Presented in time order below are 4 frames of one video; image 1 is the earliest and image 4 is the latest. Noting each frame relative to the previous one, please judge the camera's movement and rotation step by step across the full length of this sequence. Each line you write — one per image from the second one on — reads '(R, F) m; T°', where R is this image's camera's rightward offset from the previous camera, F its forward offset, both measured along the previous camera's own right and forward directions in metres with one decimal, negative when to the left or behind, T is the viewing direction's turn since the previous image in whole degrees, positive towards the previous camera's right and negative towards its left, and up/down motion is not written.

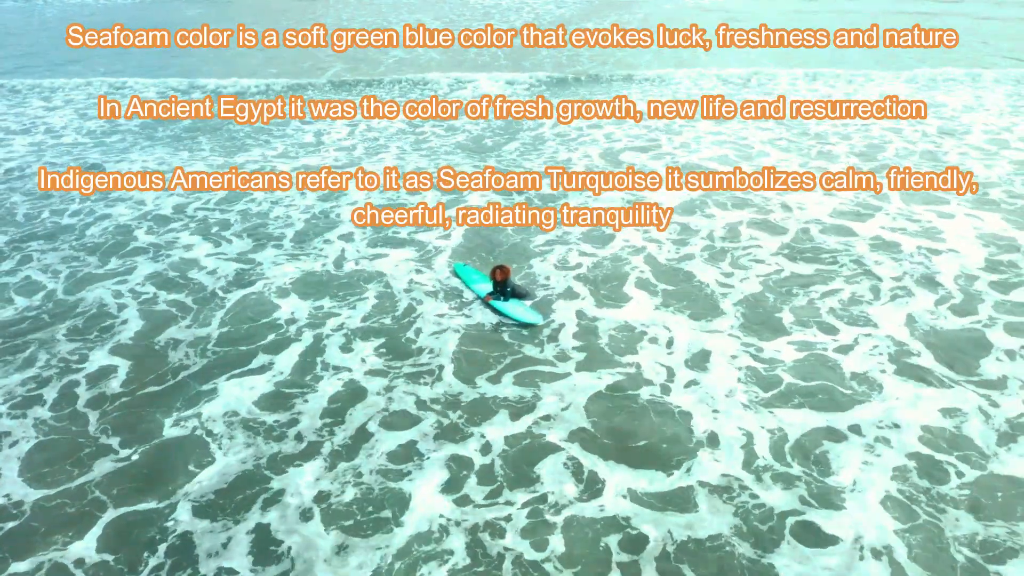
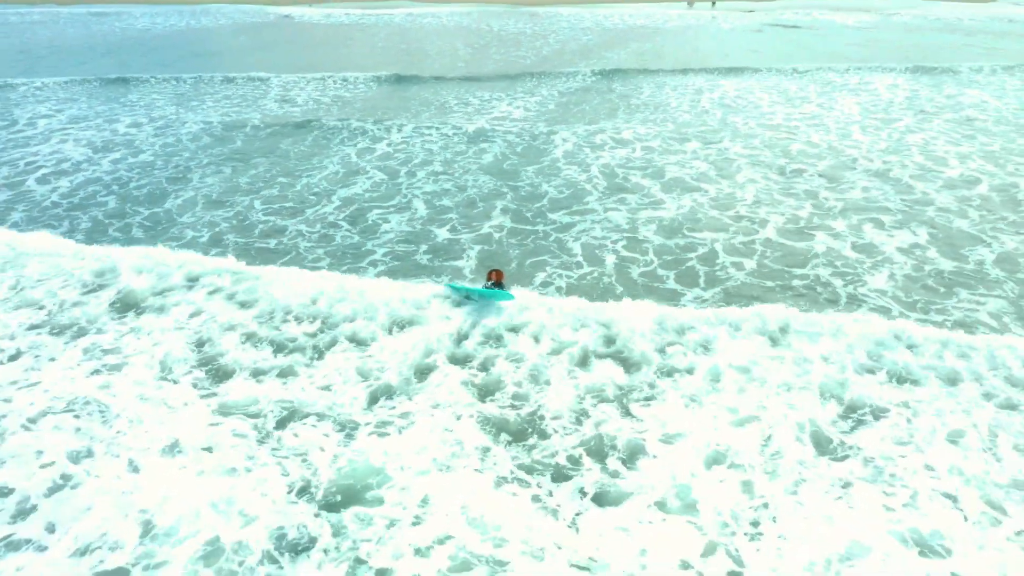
(0.0, -1.1) m; 0°
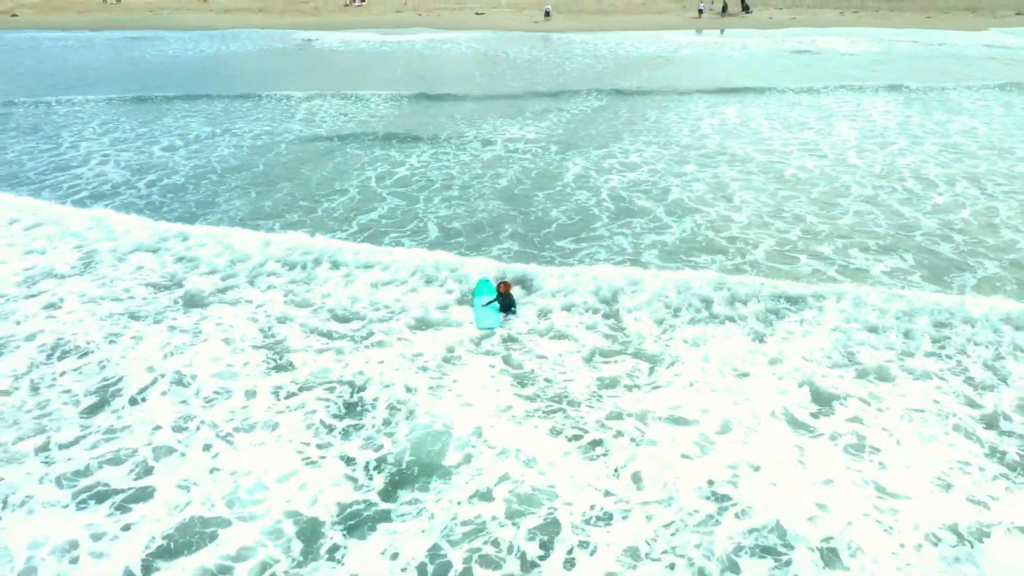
(+0.2, -0.8) m; -1°
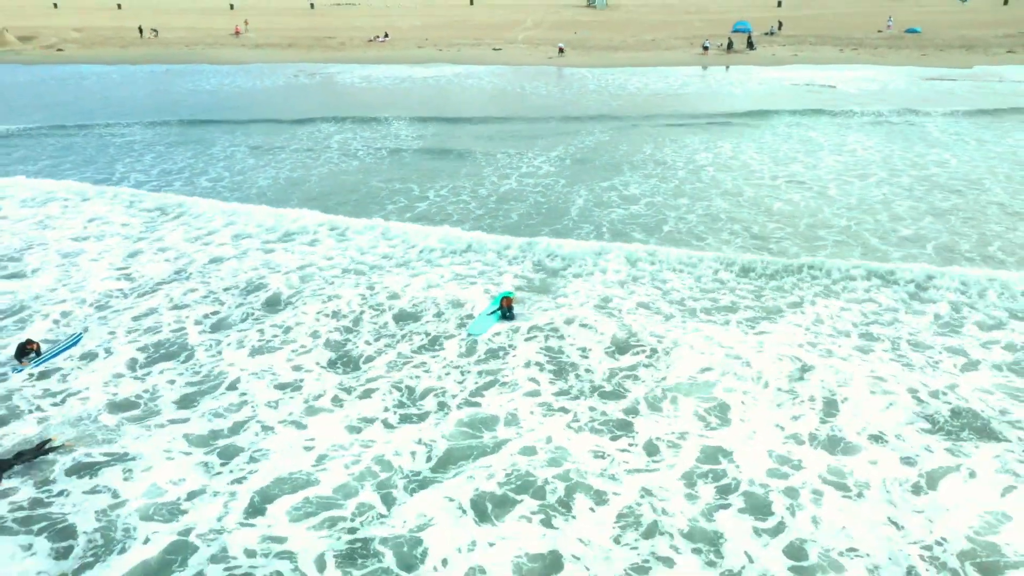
(0.0, -1.7) m; -1°
